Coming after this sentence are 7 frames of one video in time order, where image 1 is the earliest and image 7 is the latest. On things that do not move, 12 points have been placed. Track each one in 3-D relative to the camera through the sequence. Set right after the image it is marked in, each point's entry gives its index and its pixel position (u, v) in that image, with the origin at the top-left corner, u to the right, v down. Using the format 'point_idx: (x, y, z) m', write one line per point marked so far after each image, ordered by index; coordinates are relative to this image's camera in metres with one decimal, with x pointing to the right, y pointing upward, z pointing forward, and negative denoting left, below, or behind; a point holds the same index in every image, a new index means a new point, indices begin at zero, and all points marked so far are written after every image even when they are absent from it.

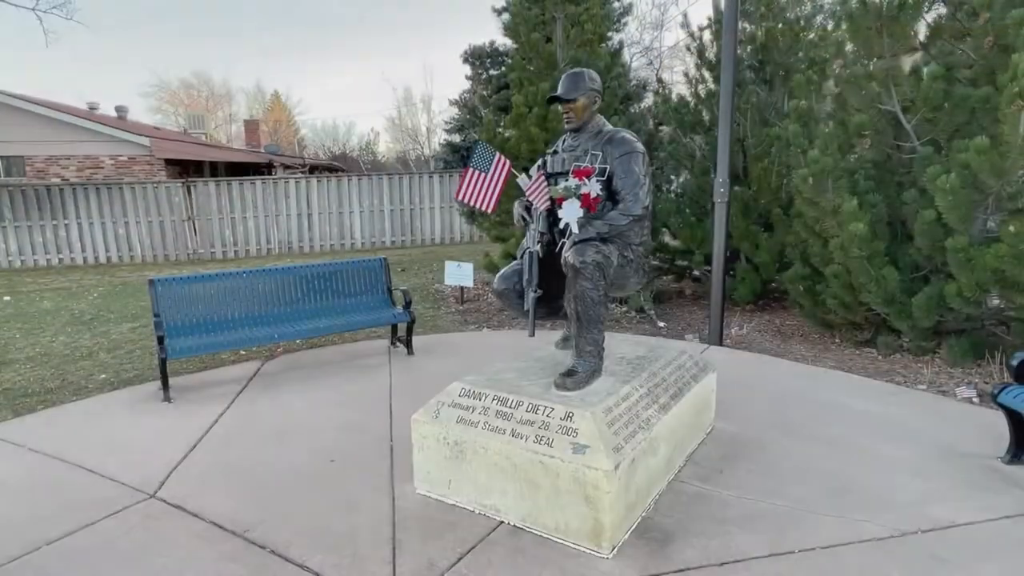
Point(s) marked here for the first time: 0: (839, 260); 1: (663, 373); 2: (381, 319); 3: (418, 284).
0: (+2.9, +0.3, +5.3) m
1: (+0.8, -0.5, +3.3) m
2: (-1.3, -0.3, +5.7) m
3: (-1.6, +0.1, +10.0) m
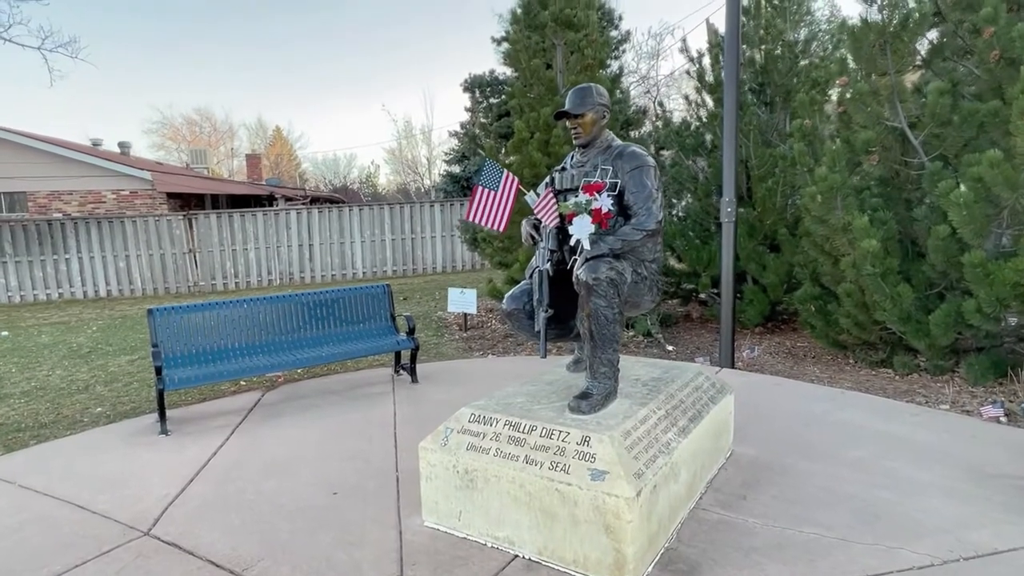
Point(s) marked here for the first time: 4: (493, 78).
0: (+3.0, +0.1, +5.2) m
1: (+0.9, -0.6, +3.2) m
2: (-1.2, -0.6, +5.6) m
3: (-1.5, -0.4, +9.9) m
4: (-0.3, +3.9, +11.0) m
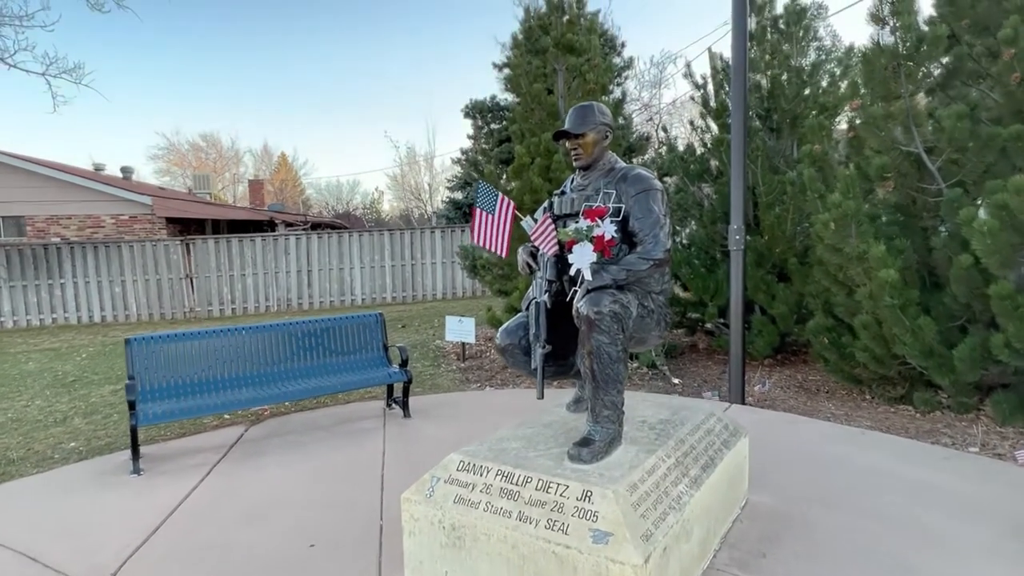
0: (+2.9, -0.2, +4.9) m
1: (+0.9, -0.7, +2.9) m
2: (-1.2, -0.8, +5.3) m
3: (-1.5, -0.9, +9.6) m
4: (-0.3, +3.4, +10.9) m
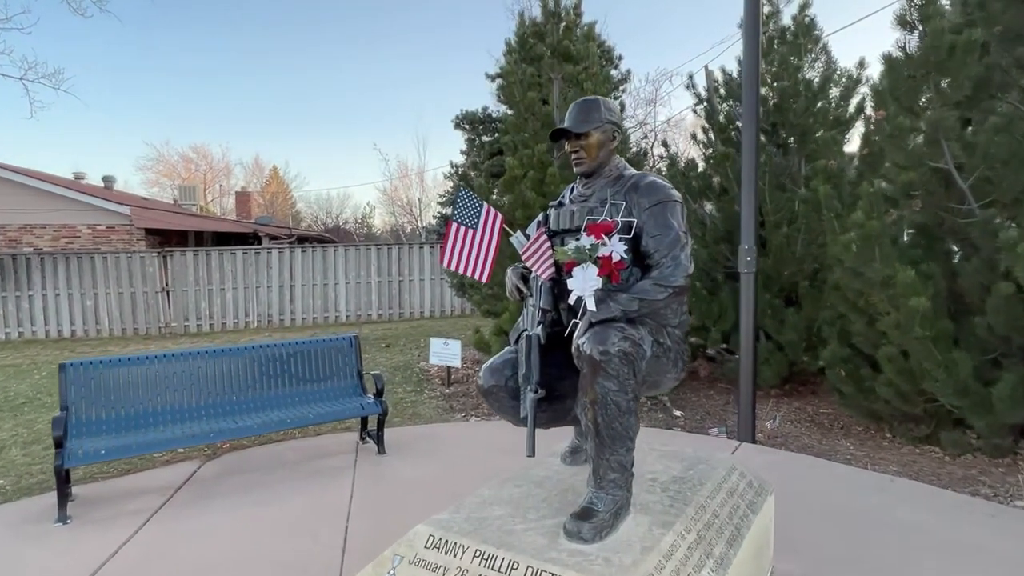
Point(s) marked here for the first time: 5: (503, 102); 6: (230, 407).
0: (+2.9, -0.4, +4.5) m
1: (+0.8, -0.9, +2.4) m
2: (-1.3, -1.0, +4.7) m
3: (-1.7, -1.1, +9.0) m
4: (-0.4, +3.1, +10.5) m
5: (-0.1, +2.4, +7.6) m
6: (-2.2, -0.9, +4.8) m
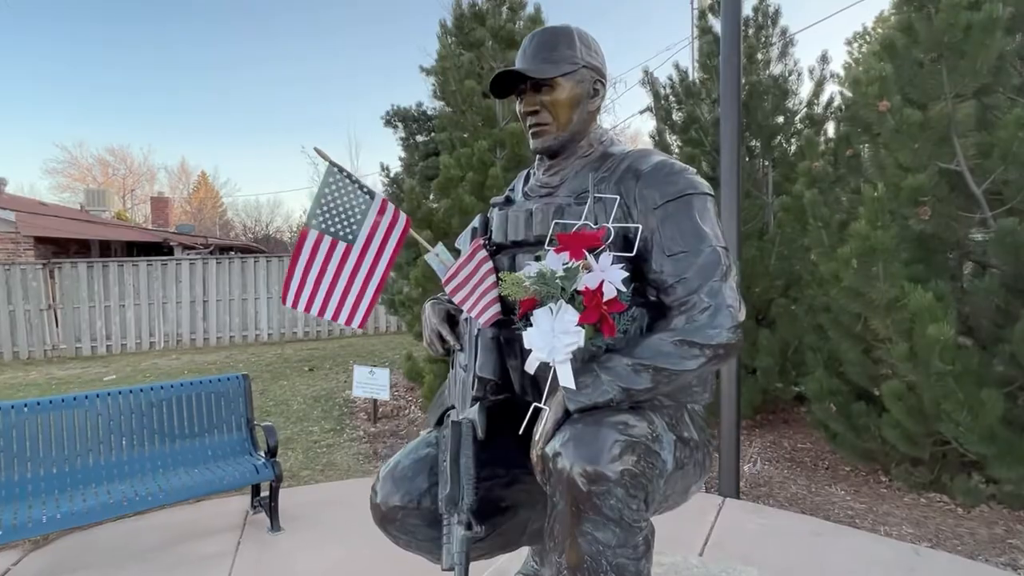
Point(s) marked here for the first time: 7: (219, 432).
0: (+2.5, -0.5, +3.7) m
1: (+0.6, -1.0, +1.5) m
2: (-1.7, -1.2, +3.6) m
3: (-2.5, -1.4, +7.8) m
4: (-1.4, +2.8, +9.5) m
5: (-0.8, +2.2, +6.7) m
6: (-2.6, -1.1, +3.5) m
7: (-2.0, -1.0, +4.0) m
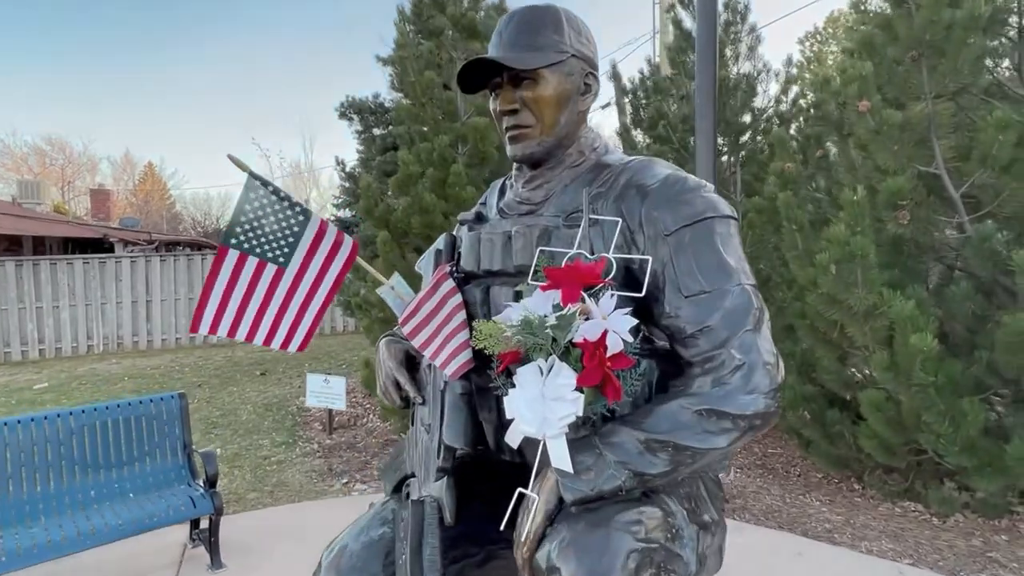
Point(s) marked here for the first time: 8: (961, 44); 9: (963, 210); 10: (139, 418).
0: (+2.3, -0.6, +3.6) m
1: (+0.6, -1.1, +1.2) m
2: (-1.9, -1.2, +3.2) m
3: (-2.9, -1.4, +7.4) m
4: (-2.0, +2.8, +9.0) m
5: (-1.2, +2.1, +6.3) m
6: (-2.8, -1.2, +3.1) m
7: (-2.2, -1.0, +3.6) m
8: (+2.6, +1.4, +3.5) m
9: (+2.8, +0.5, +3.8) m
10: (-2.2, -0.8, +3.6) m
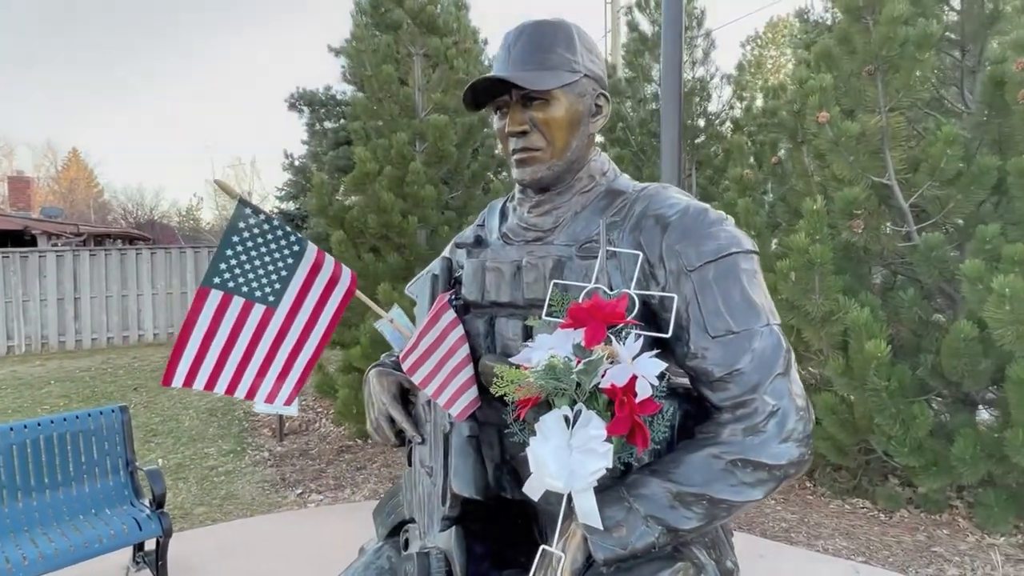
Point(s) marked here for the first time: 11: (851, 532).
0: (+2.0, -0.6, +3.7) m
1: (+0.6, -1.1, +1.2) m
2: (-2.1, -1.3, +3.0) m
3: (-3.4, -1.4, +7.1) m
4: (-2.6, +2.8, +8.7) m
5: (-1.6, +2.1, +6.1) m
6: (-3.0, -1.2, +2.8) m
7: (-2.4, -1.0, +3.3) m
8: (+2.4, +1.4, +3.6) m
9: (+2.6, +0.5, +3.9) m
10: (-2.4, -0.8, +3.3) m
11: (+2.2, -1.6, +3.9) m
